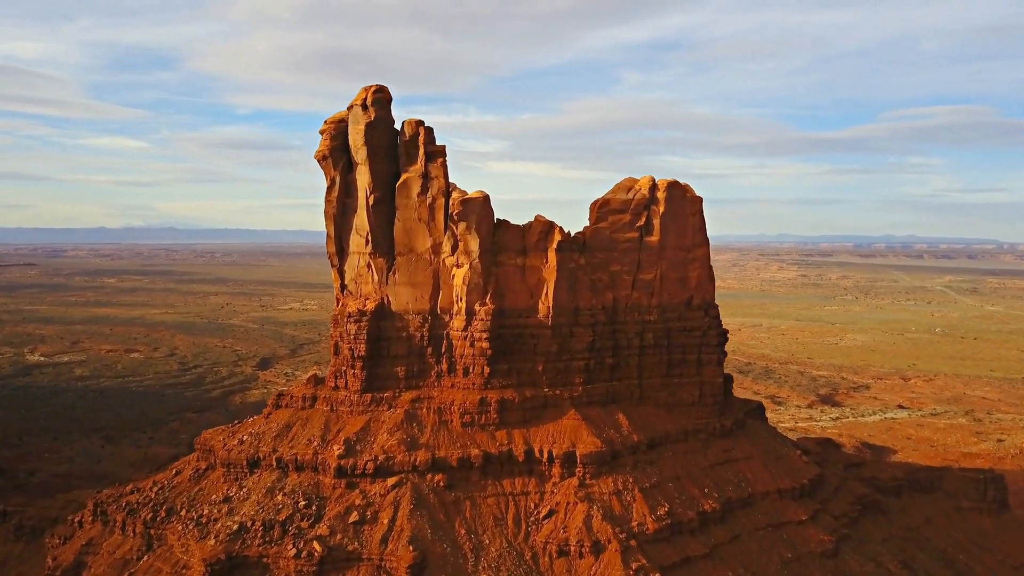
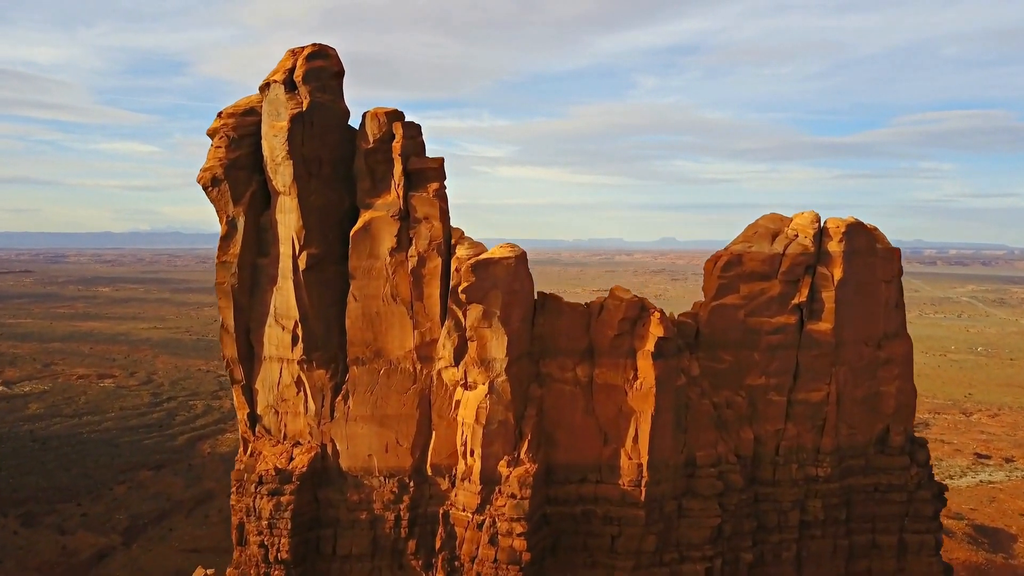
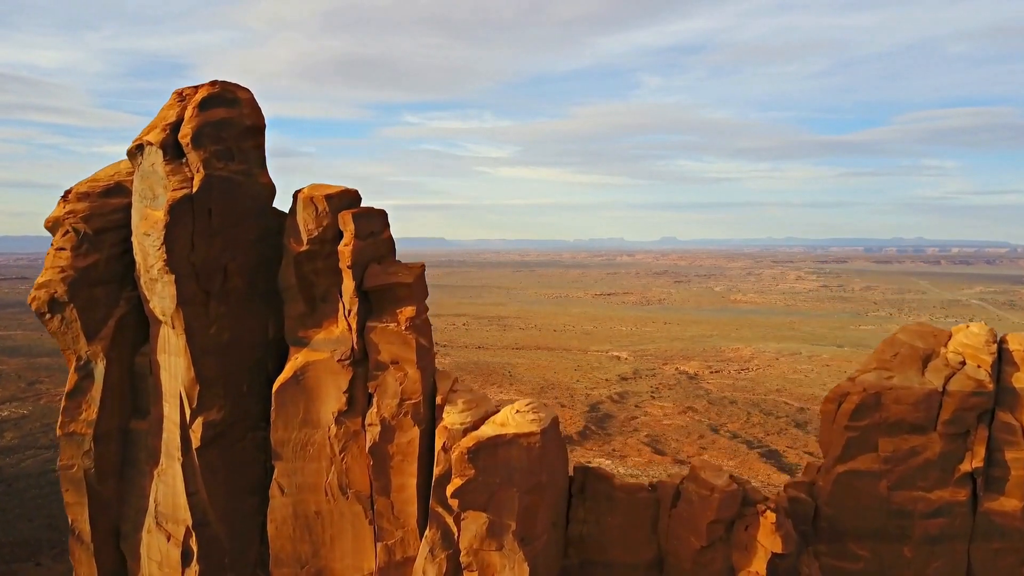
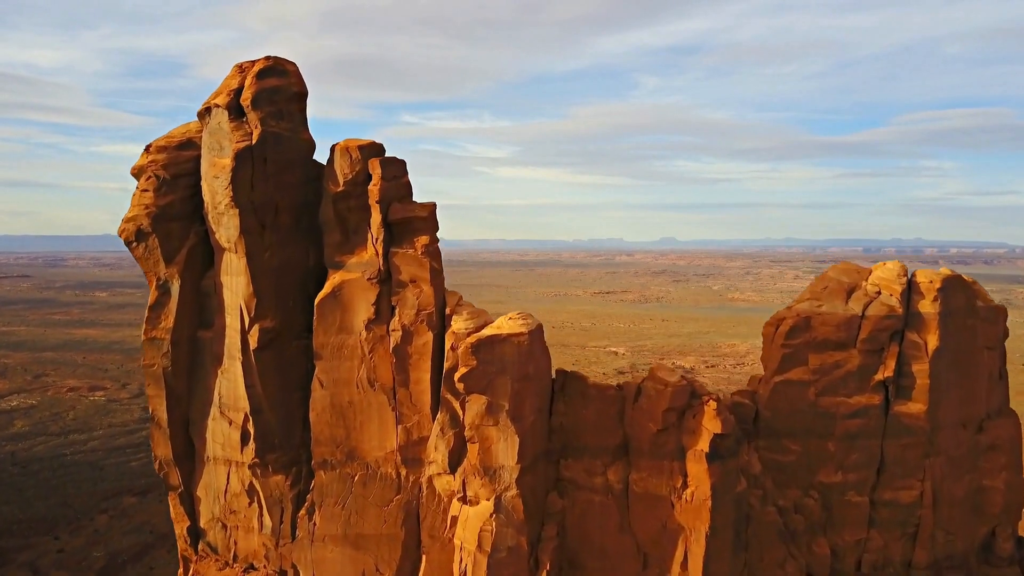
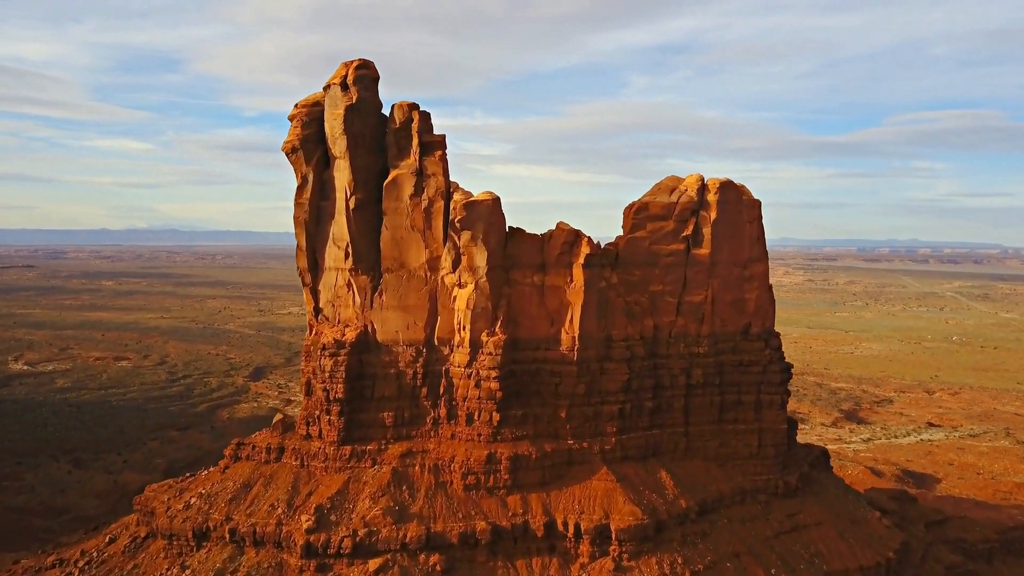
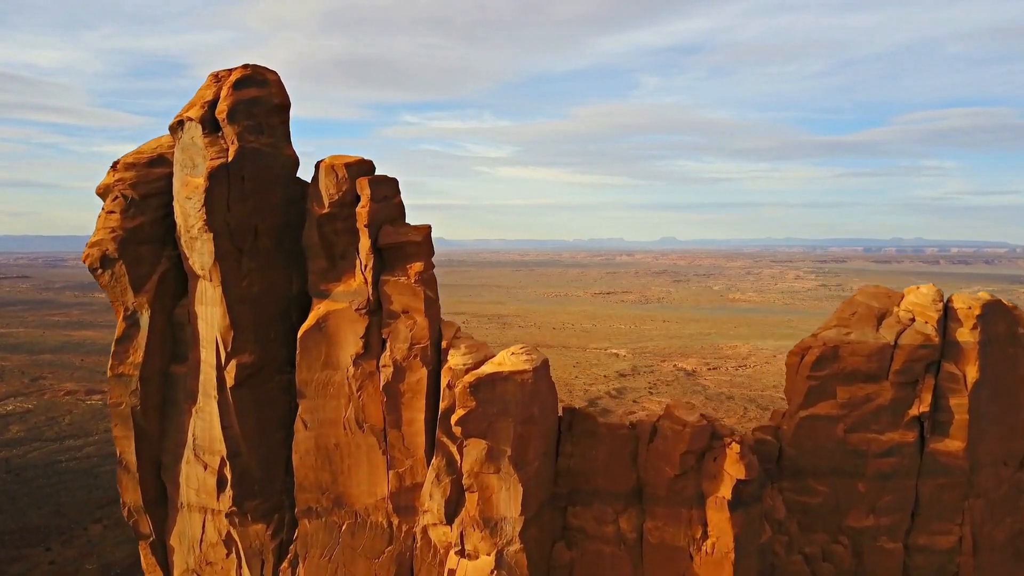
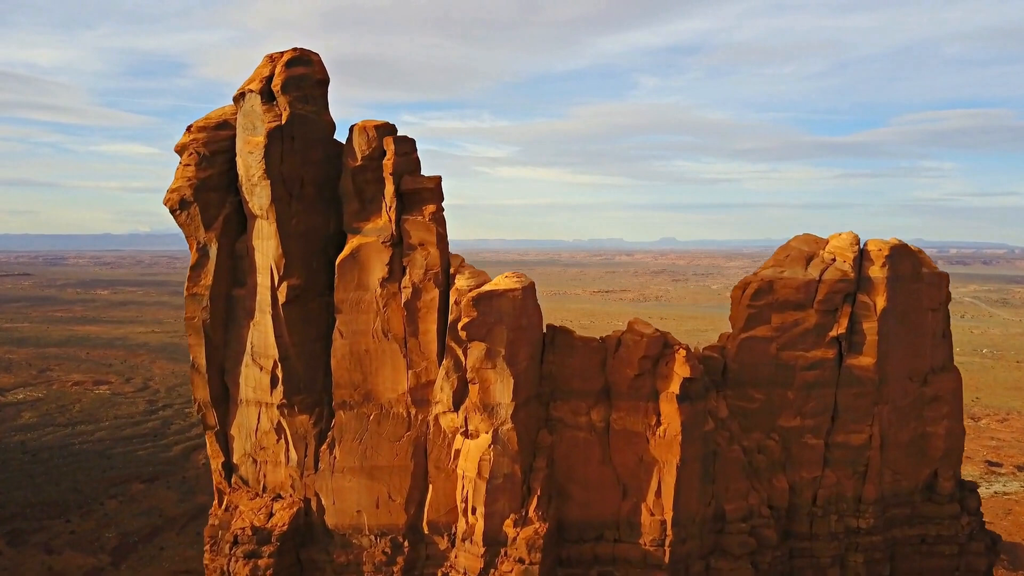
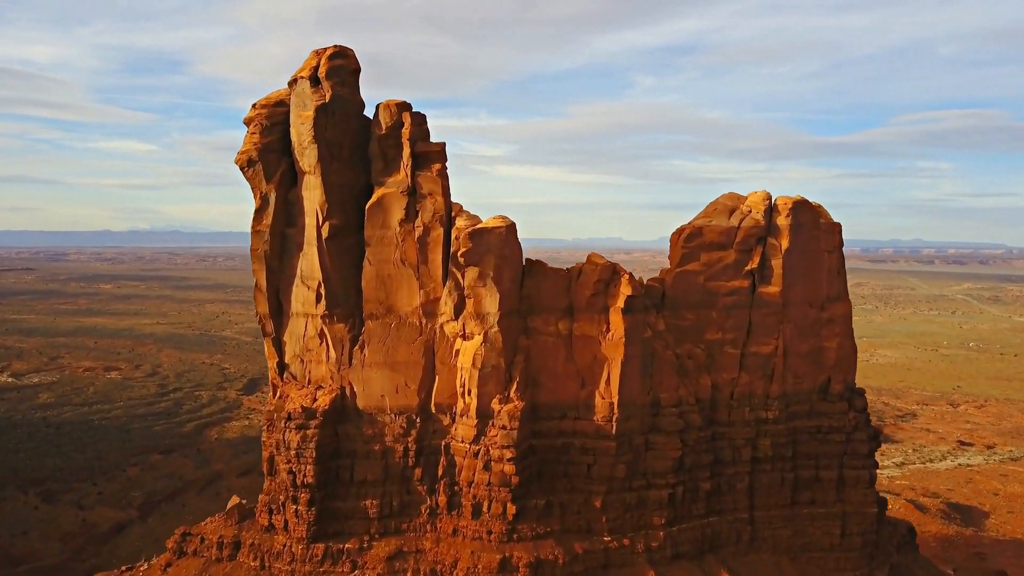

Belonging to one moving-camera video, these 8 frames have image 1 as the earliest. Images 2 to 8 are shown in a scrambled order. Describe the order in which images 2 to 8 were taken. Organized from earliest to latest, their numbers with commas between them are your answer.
5, 8, 2, 7, 4, 6, 3
